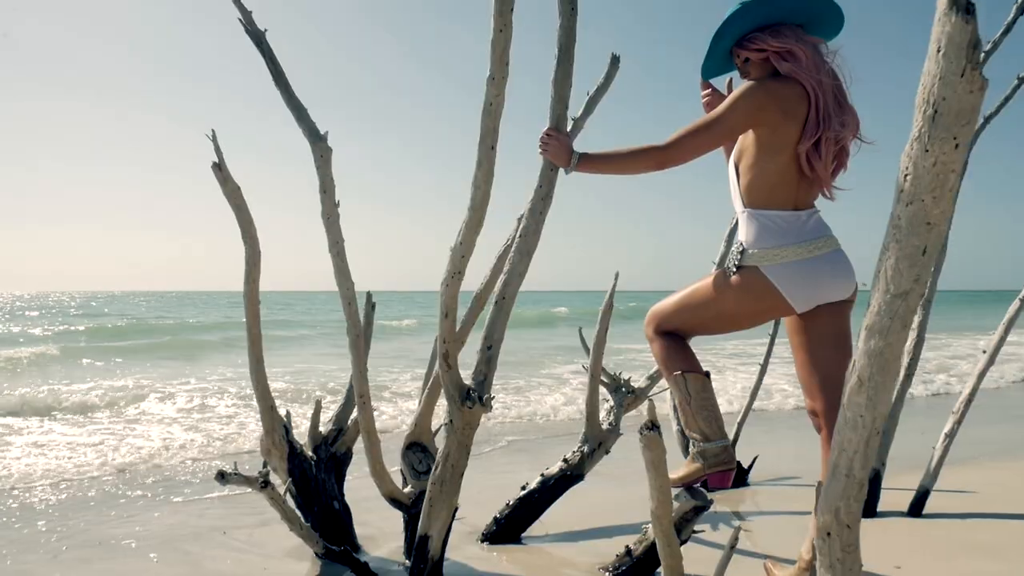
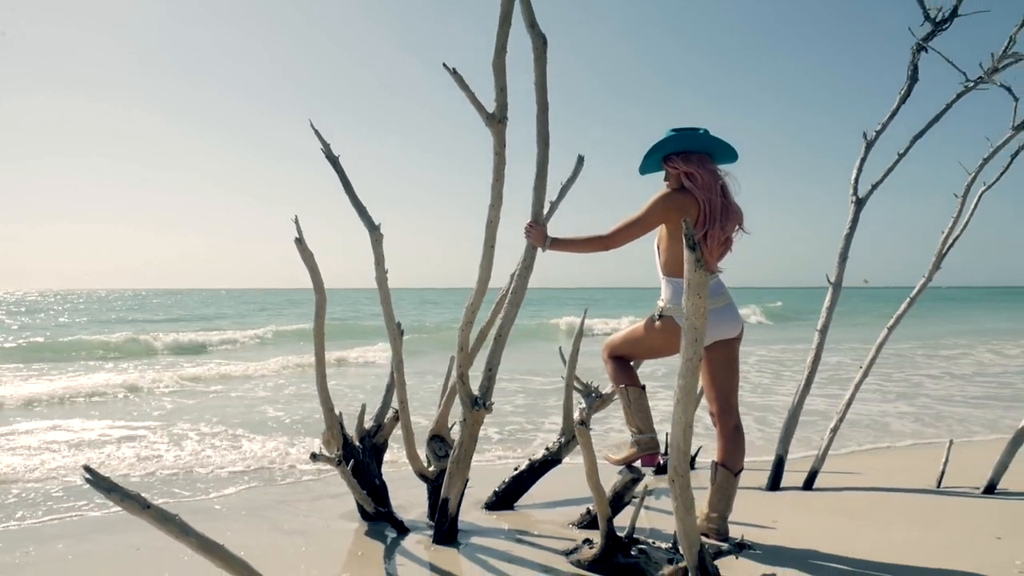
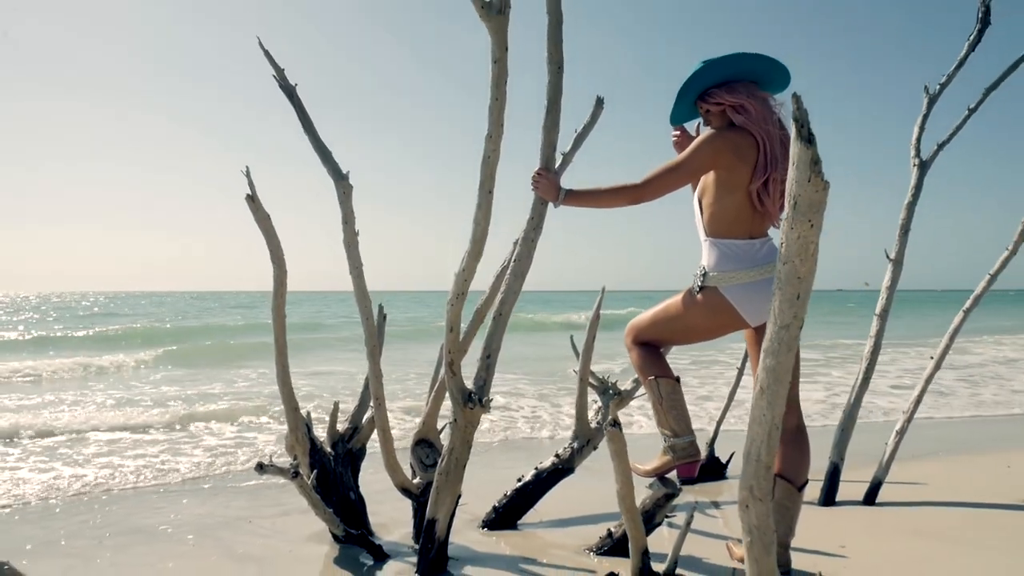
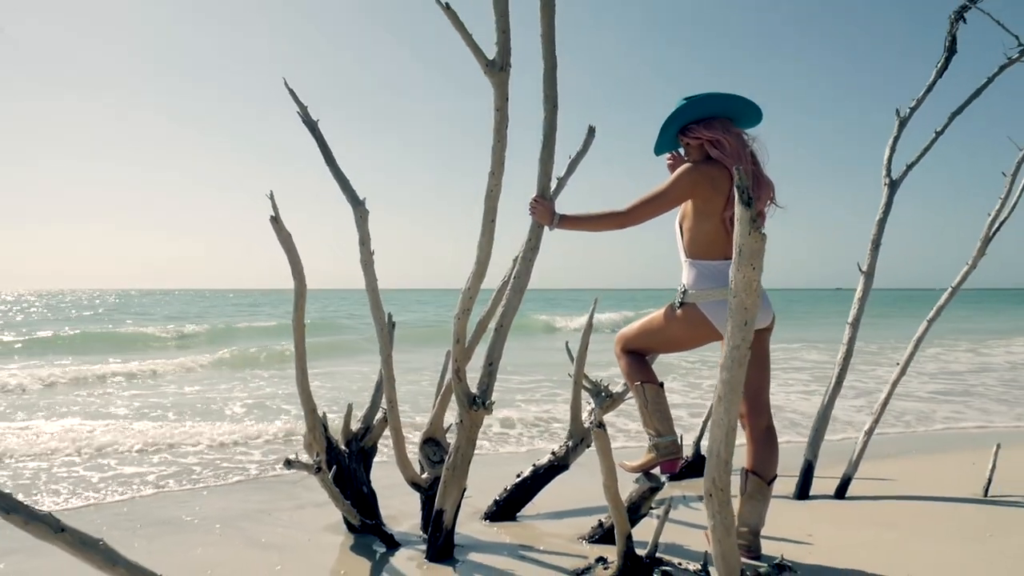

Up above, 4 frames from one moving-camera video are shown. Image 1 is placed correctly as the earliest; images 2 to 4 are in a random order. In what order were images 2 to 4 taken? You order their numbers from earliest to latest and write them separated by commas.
3, 4, 2
